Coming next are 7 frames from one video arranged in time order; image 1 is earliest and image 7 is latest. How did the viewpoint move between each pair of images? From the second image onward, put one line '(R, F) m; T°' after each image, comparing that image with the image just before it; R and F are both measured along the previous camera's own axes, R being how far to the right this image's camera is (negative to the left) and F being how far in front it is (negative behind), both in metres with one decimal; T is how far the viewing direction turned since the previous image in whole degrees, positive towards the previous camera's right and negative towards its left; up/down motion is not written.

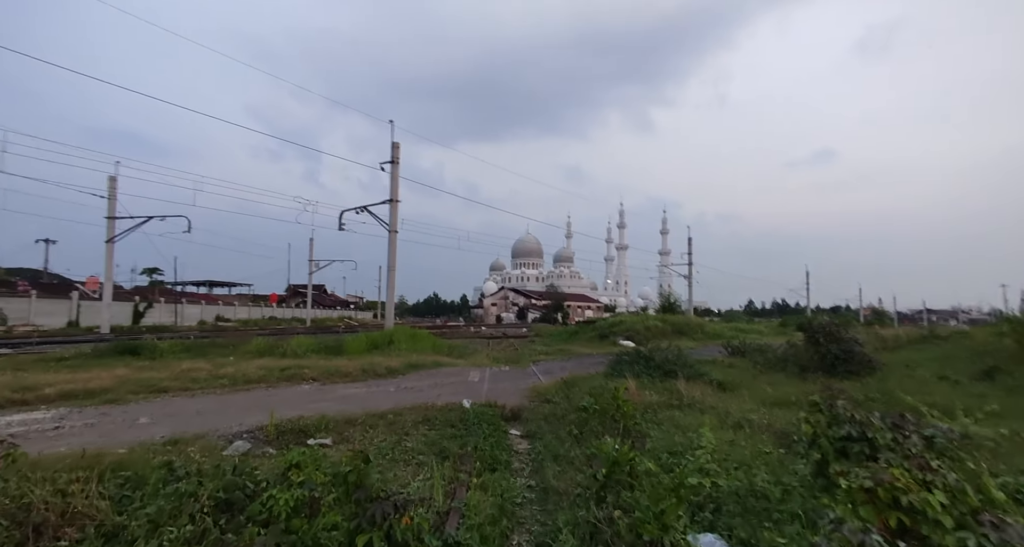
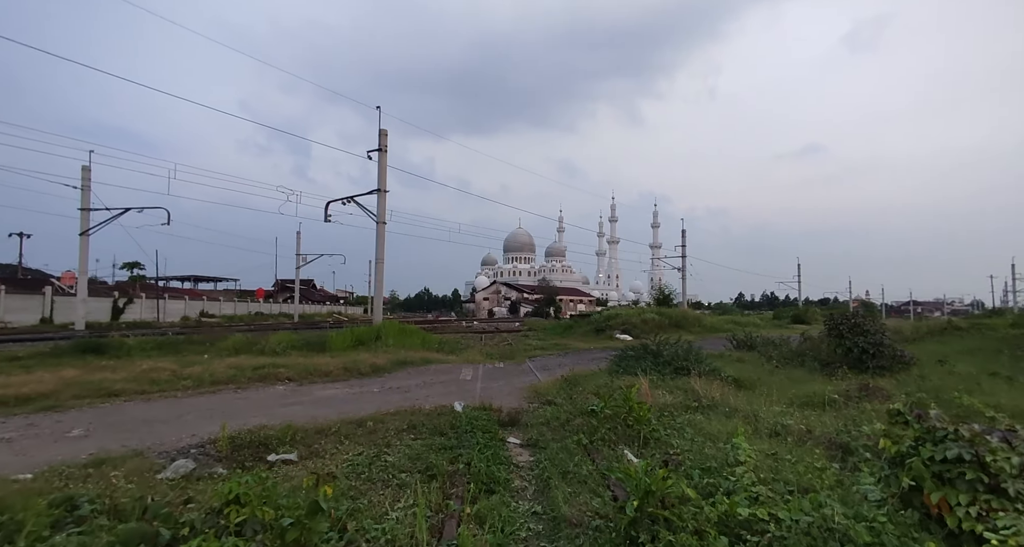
(-0.1, +1.2) m; +1°
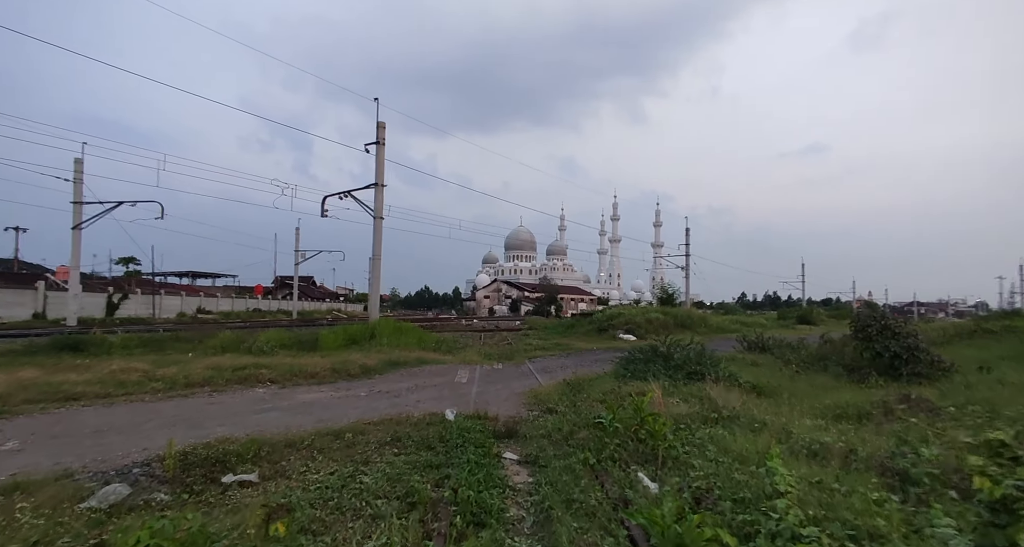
(0.0, +0.9) m; 0°
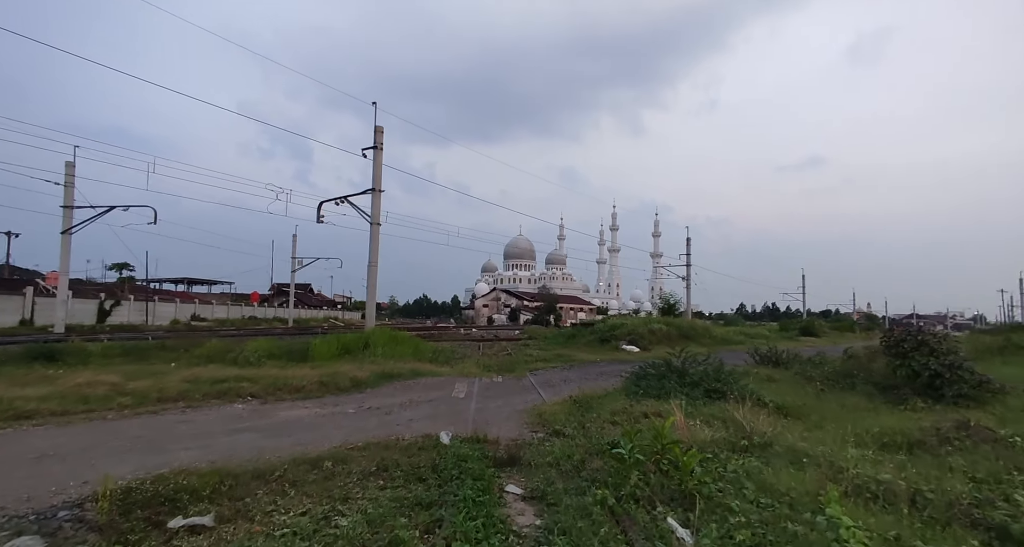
(-0.1, +0.9) m; 0°
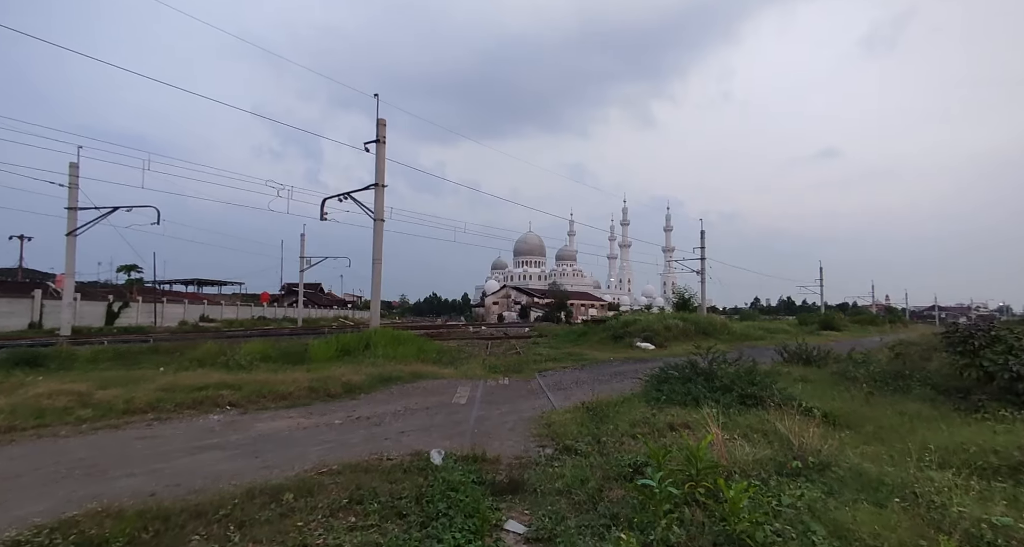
(+0.1, +1.1) m; -1°
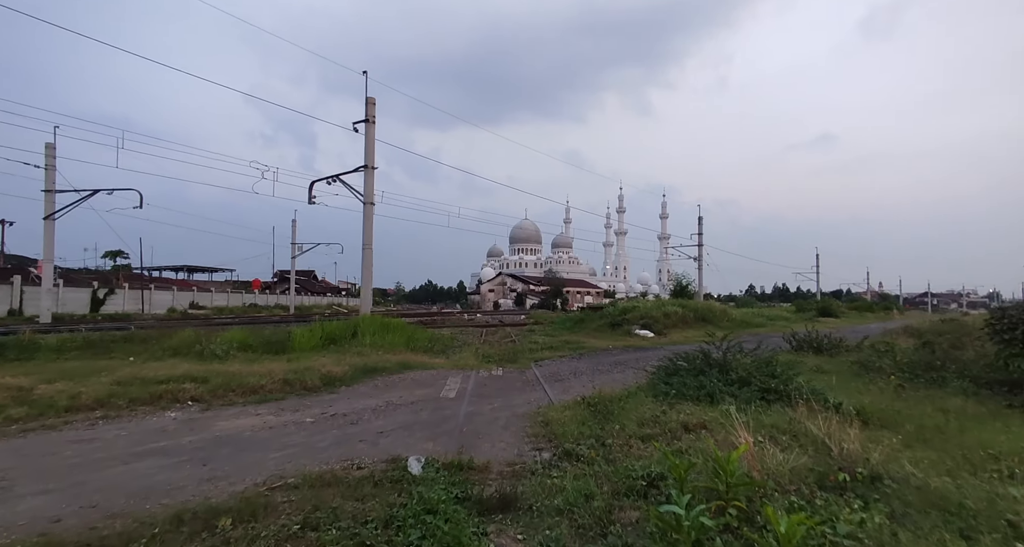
(0.0, +1.0) m; +1°
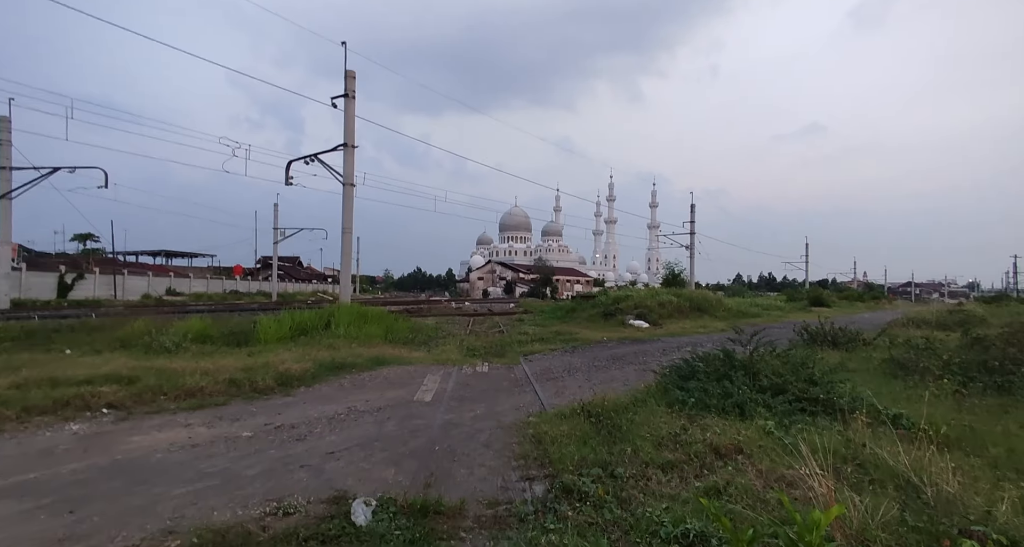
(0.0, +1.5) m; +1°
